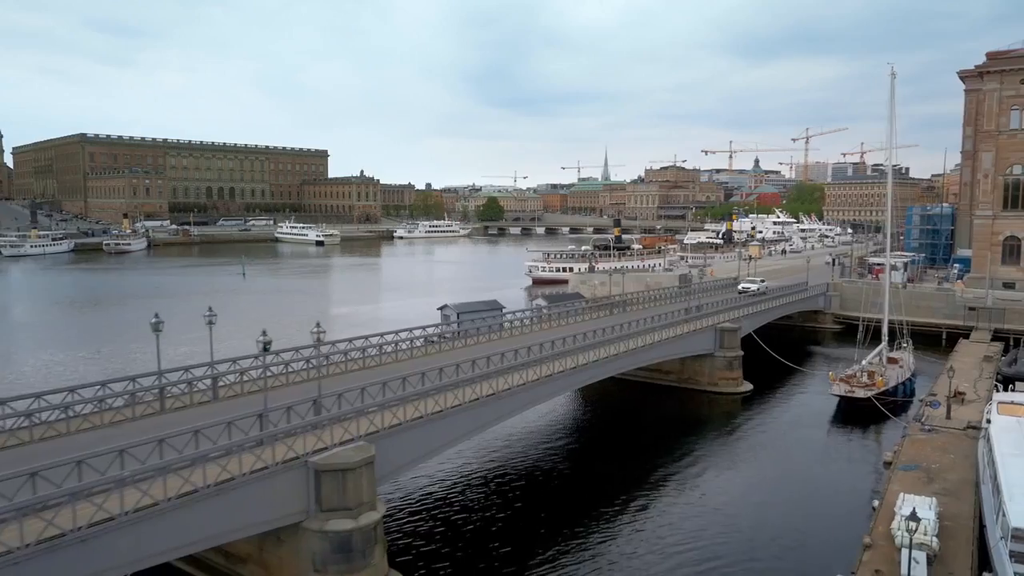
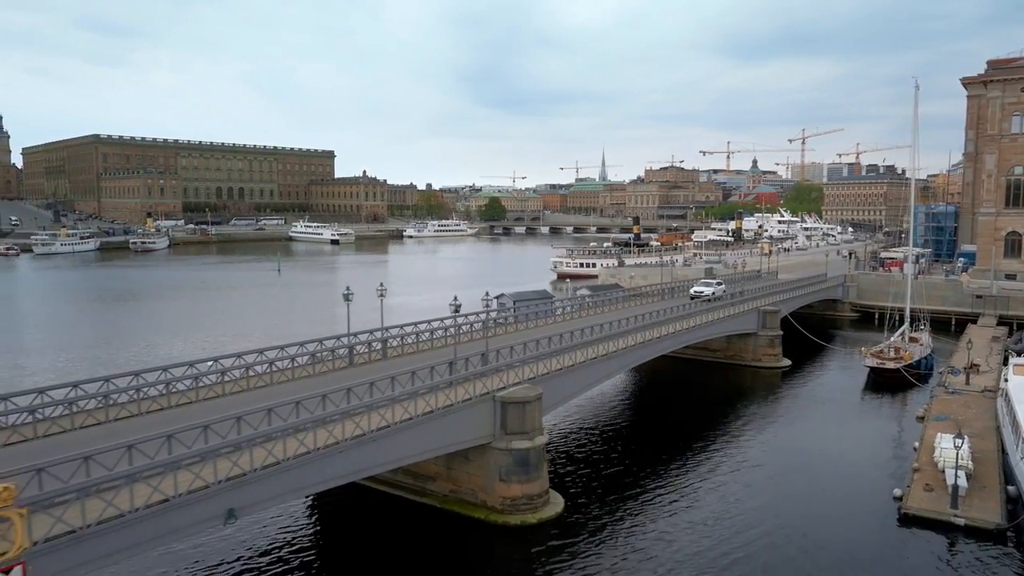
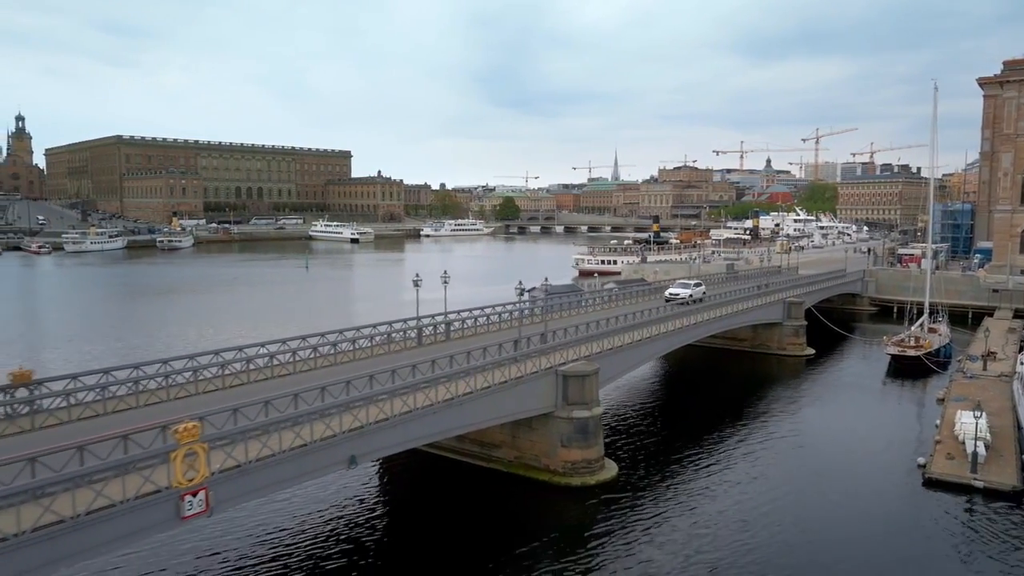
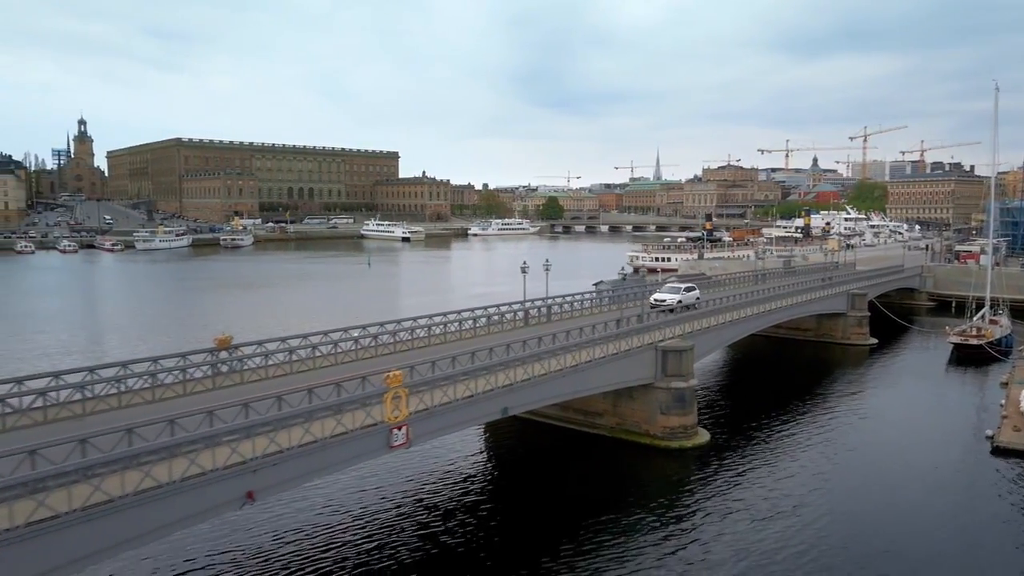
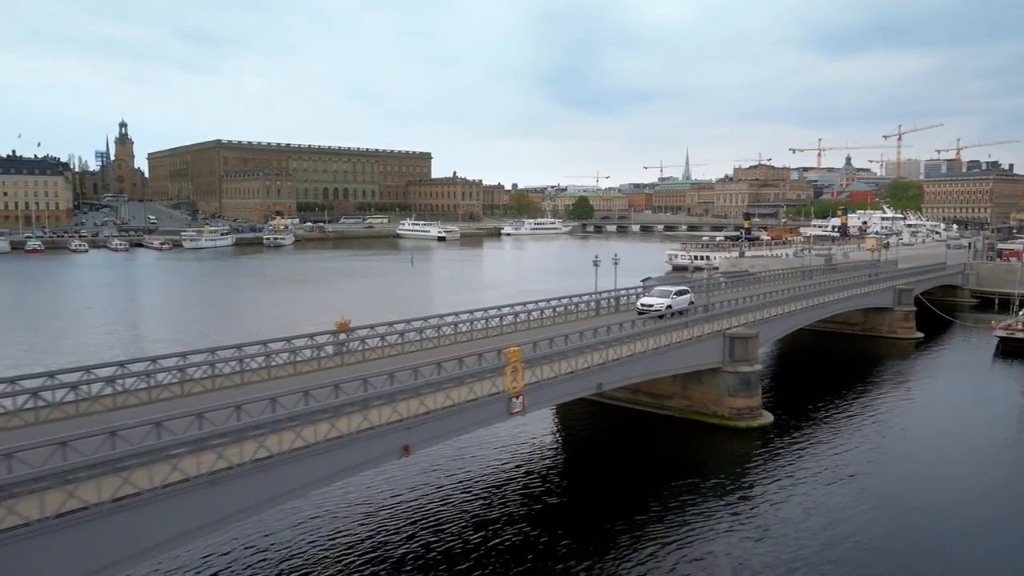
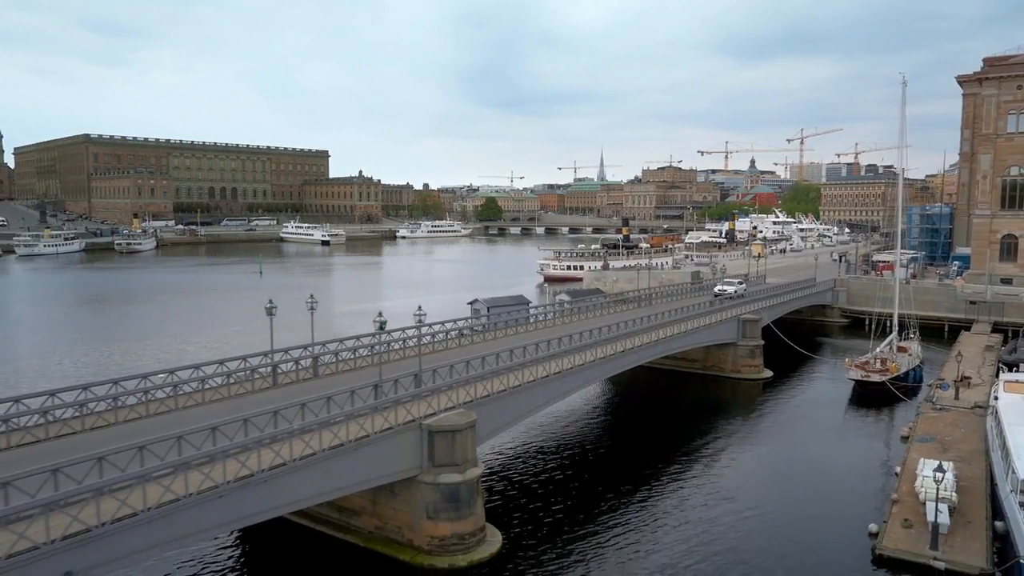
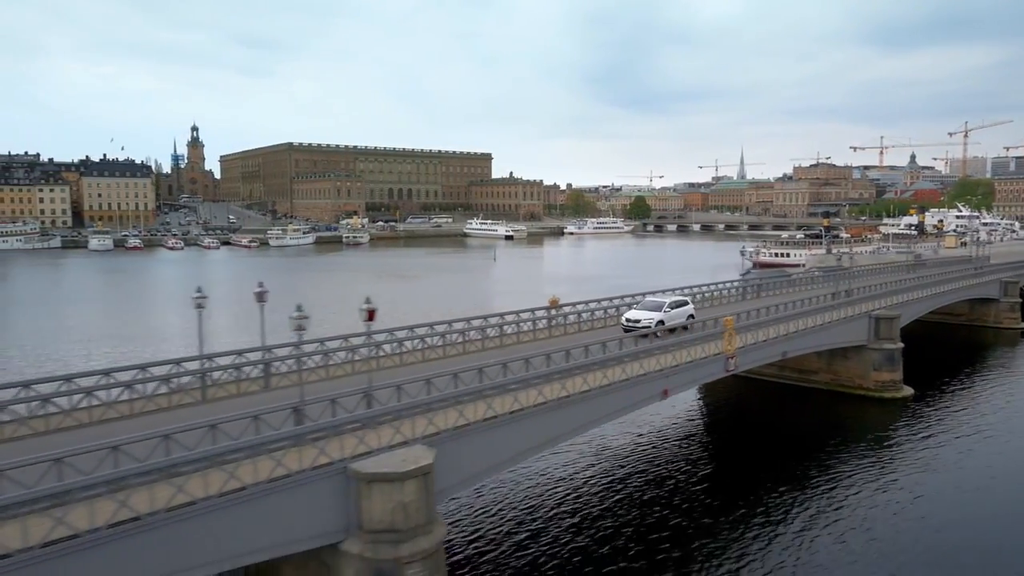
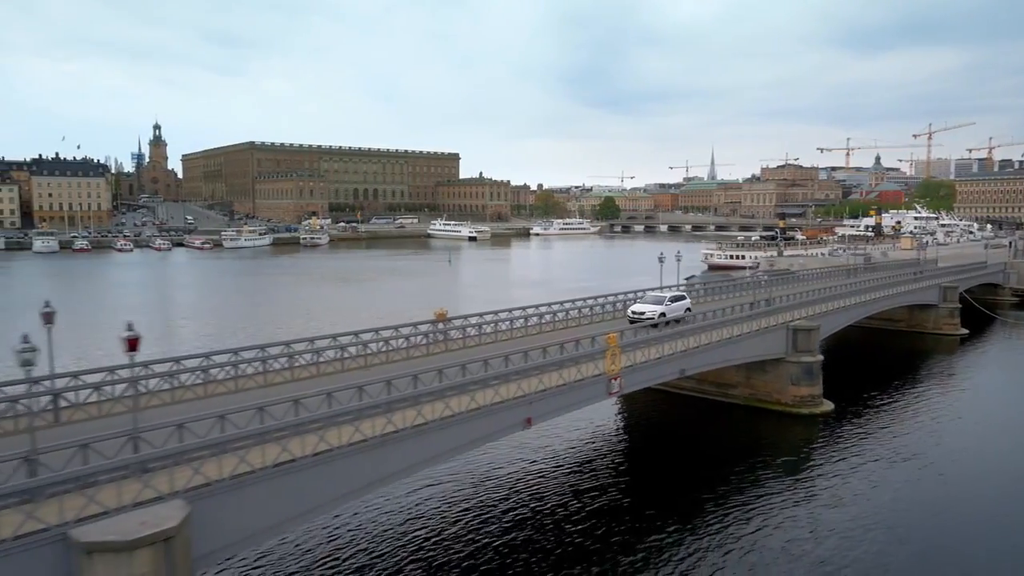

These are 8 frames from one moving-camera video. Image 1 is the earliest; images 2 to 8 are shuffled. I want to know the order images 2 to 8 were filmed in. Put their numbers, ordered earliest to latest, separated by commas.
6, 2, 3, 4, 5, 8, 7
